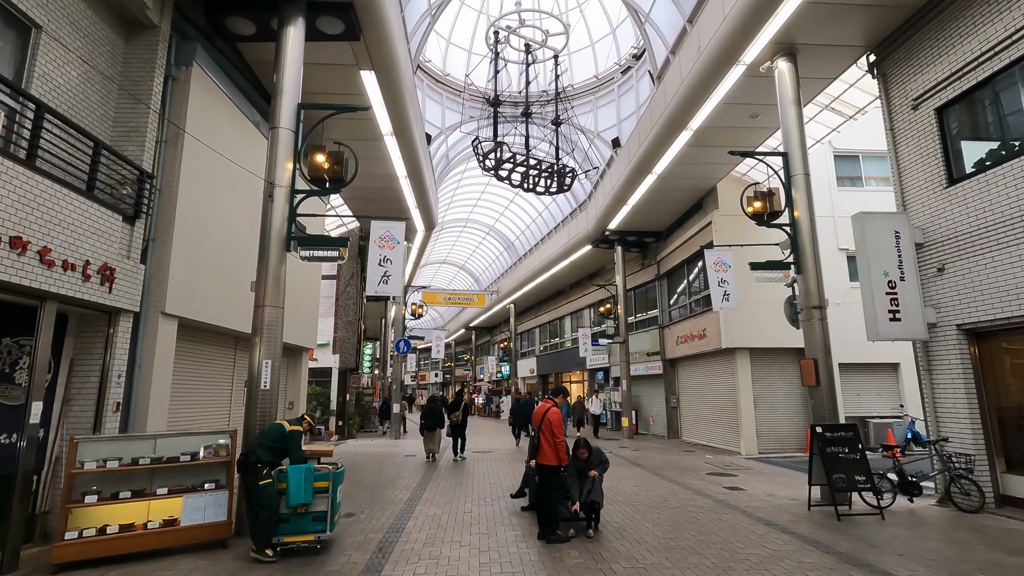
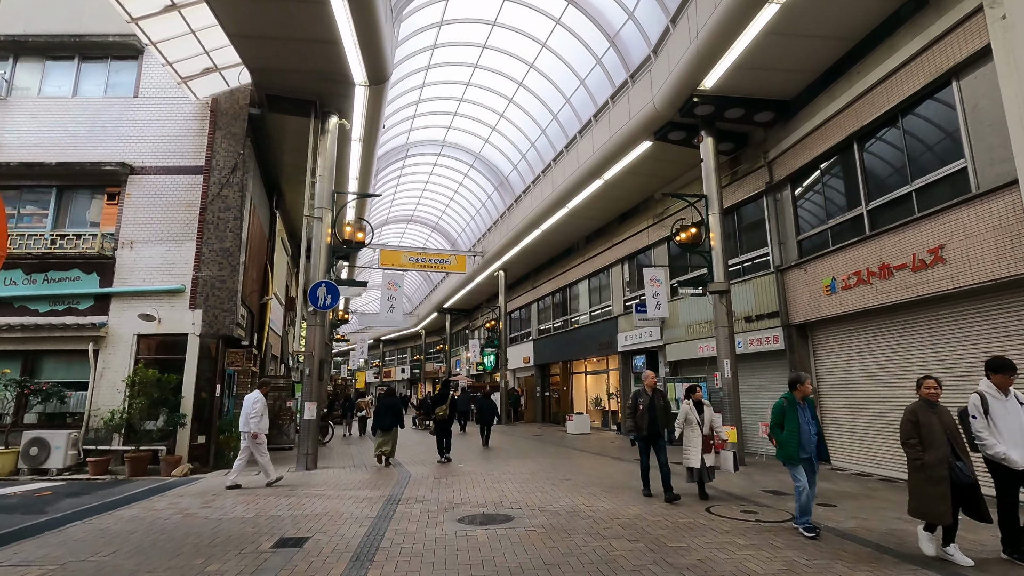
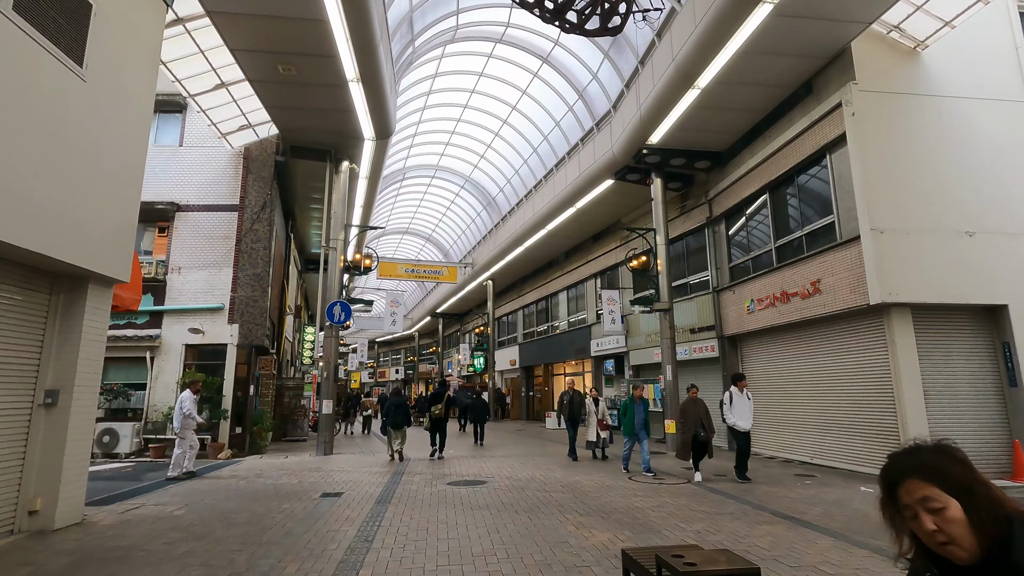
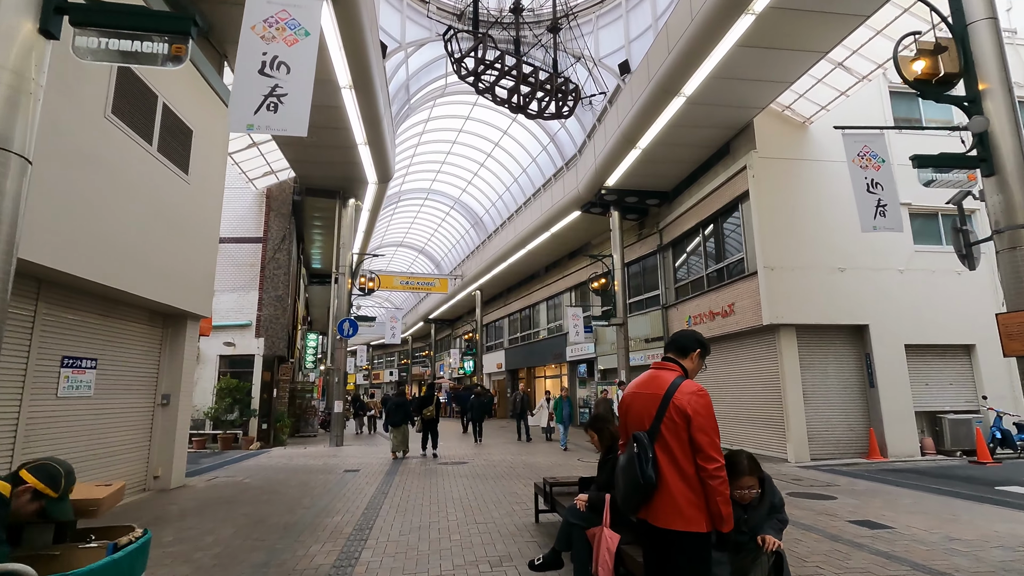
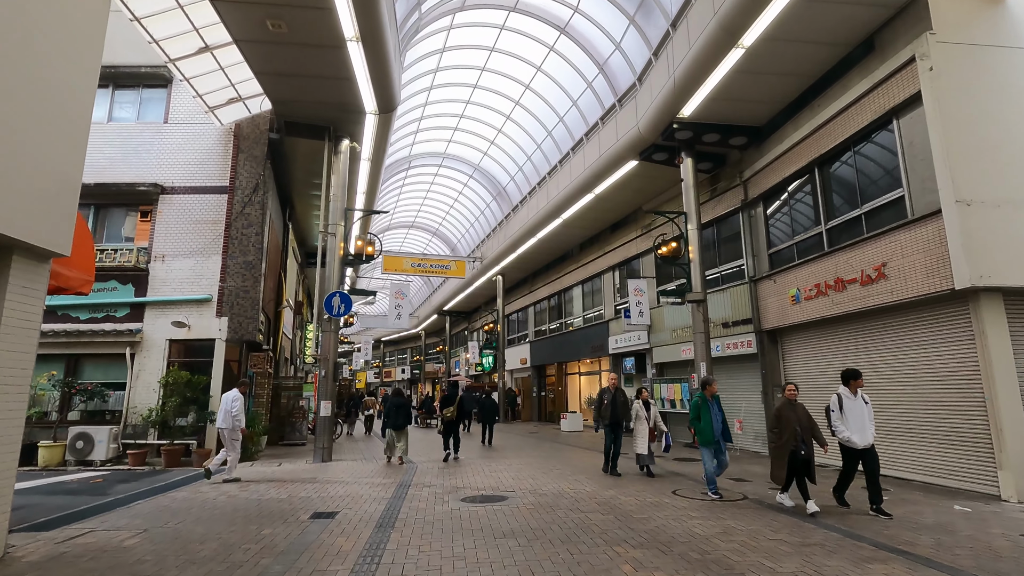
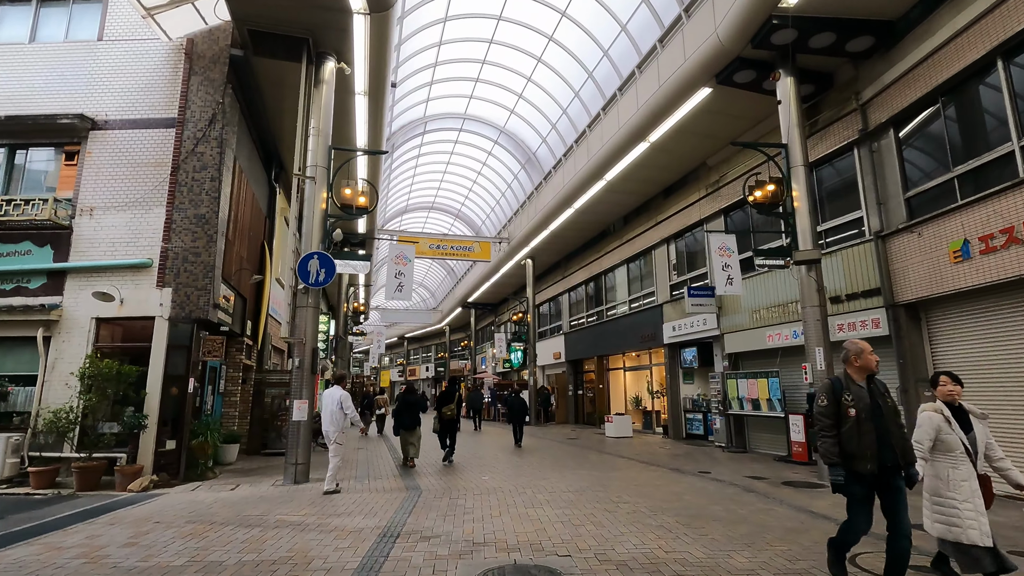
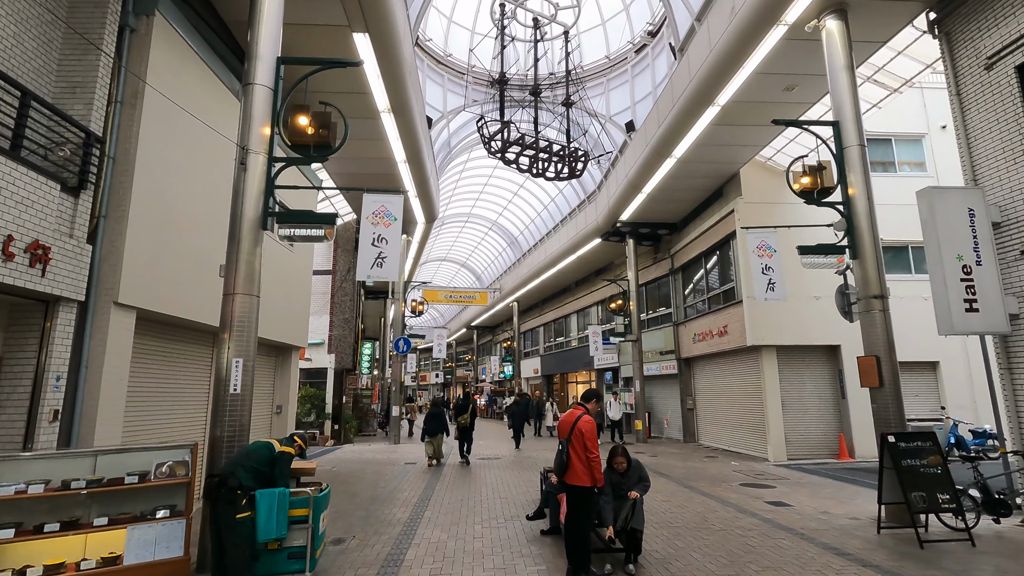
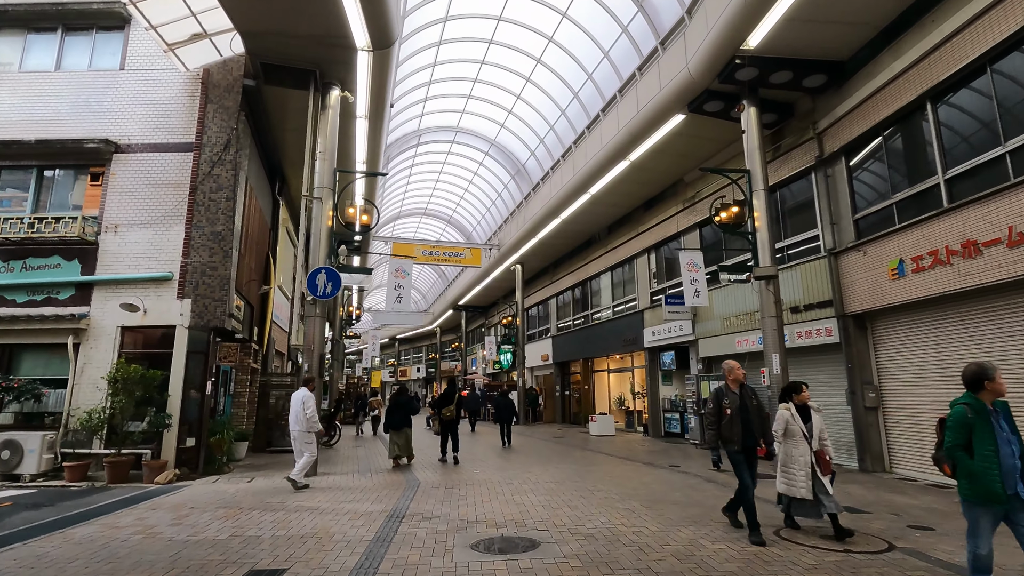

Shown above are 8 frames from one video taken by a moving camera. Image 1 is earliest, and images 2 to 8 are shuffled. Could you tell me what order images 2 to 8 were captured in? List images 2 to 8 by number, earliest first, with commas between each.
7, 4, 3, 5, 2, 8, 6
